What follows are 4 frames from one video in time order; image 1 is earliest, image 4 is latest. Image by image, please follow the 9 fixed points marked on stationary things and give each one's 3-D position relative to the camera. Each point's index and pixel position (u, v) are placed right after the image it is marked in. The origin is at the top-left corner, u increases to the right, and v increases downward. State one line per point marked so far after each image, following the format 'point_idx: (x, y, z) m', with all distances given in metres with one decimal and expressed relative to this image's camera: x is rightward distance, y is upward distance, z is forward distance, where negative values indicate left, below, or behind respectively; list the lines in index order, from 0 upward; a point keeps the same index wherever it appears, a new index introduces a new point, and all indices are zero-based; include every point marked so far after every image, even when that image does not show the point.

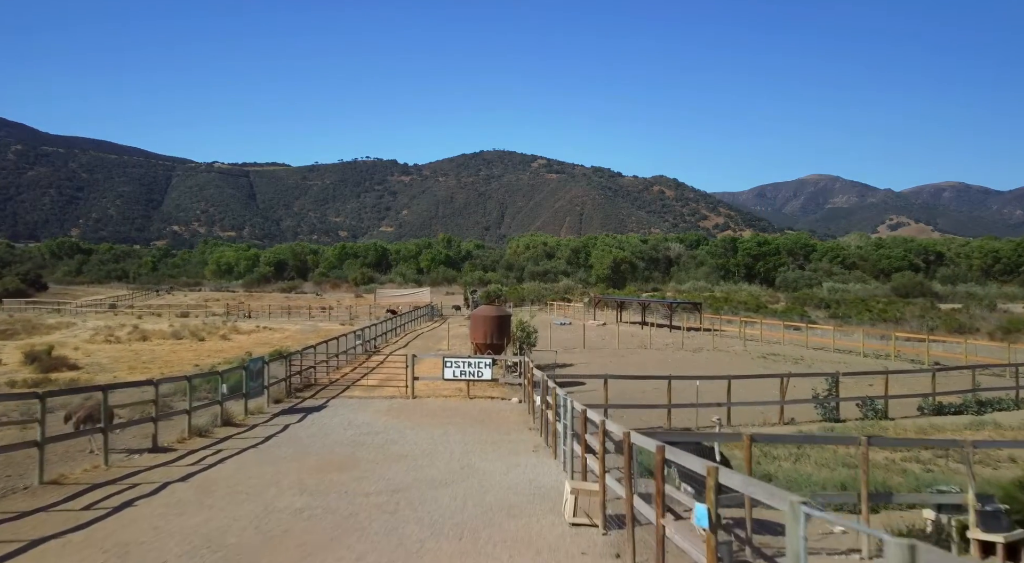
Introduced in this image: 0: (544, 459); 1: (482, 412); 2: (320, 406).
0: (+0.5, -2.7, +10.2) m
1: (-0.6, -2.9, +14.7) m
2: (-4.4, -2.9, +15.3) m
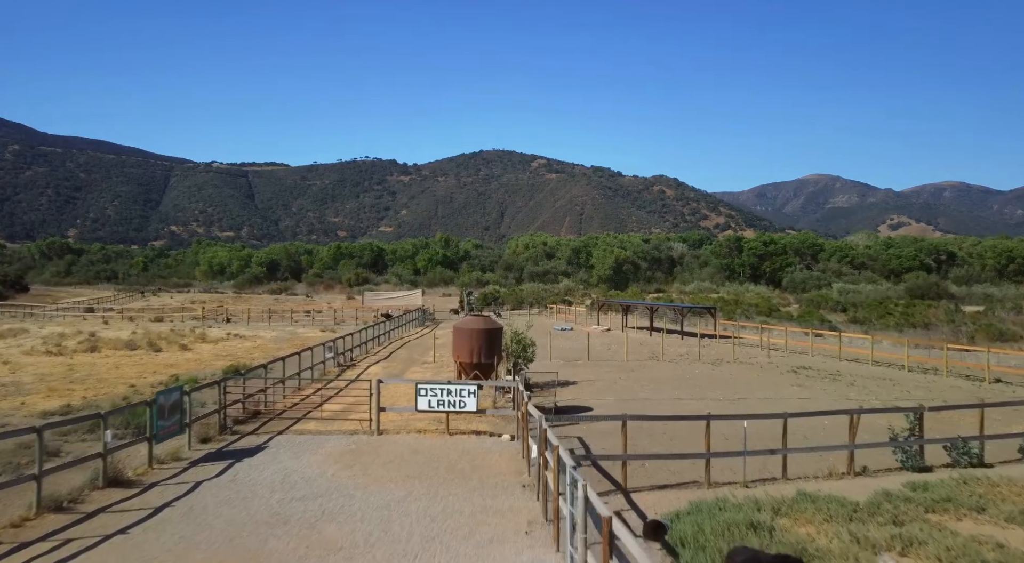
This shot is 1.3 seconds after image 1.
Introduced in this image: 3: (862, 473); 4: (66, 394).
0: (+0.3, -2.9, +7.0) m
1: (-0.8, -3.0, +11.5) m
2: (-4.6, -3.0, +12.1) m
3: (+5.6, -3.1, +10.7) m
4: (-11.5, -2.9, +17.2) m
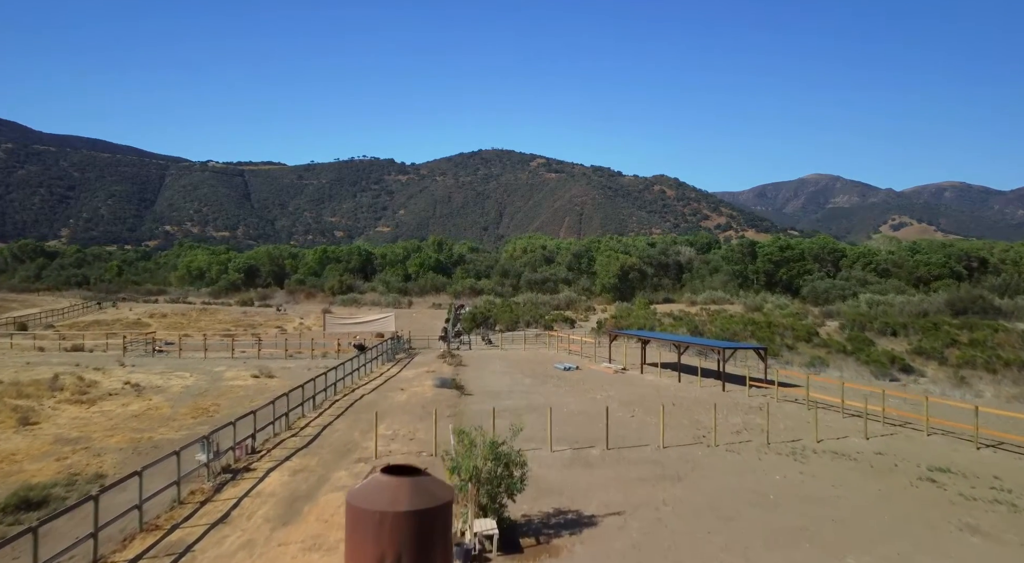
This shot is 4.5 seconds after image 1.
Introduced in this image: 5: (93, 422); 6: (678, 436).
0: (-0.1, -4.2, -1.2) m
1: (-1.3, -4.3, +3.3) m
2: (-5.0, -4.3, +3.9) m
3: (+5.2, -4.4, +2.6) m
4: (-11.9, -4.2, +9.0) m
5: (-12.2, -4.1, +19.6) m
6: (+4.5, -4.2, +18.9) m
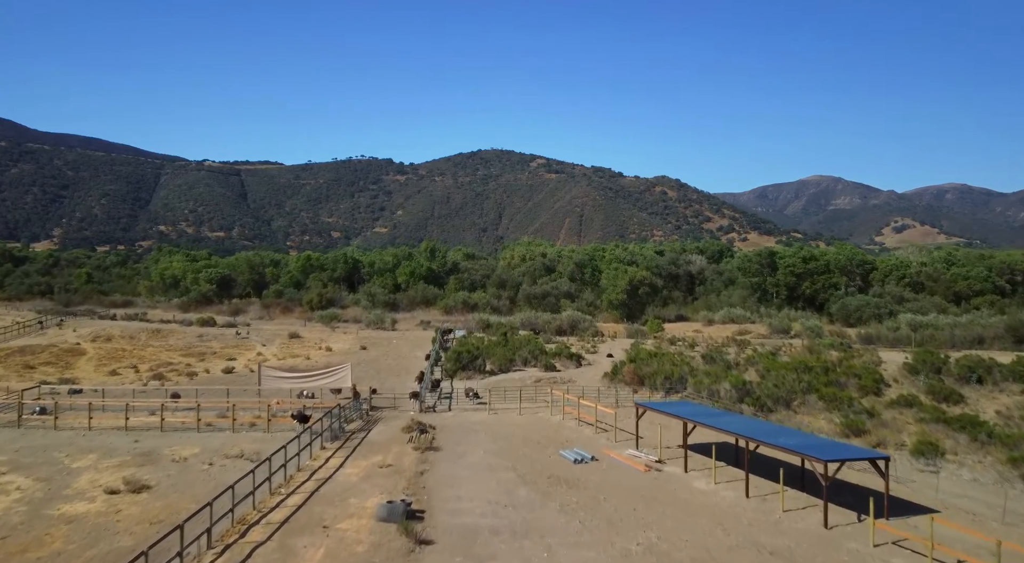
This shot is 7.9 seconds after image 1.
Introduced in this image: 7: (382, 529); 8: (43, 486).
0: (-0.4, -6.0, -10.5) m
1: (-1.6, -6.2, -6.0) m
2: (-5.4, -6.1, -5.4) m
3: (+4.9, -6.3, -6.7) m
4: (-12.2, -6.0, -0.3) m
5: (-12.5, -5.9, +10.3) m
6: (+4.2, -6.1, +9.6) m
7: (-3.1, -6.0, +16.3) m
8: (-13.5, -5.9, +19.6) m
